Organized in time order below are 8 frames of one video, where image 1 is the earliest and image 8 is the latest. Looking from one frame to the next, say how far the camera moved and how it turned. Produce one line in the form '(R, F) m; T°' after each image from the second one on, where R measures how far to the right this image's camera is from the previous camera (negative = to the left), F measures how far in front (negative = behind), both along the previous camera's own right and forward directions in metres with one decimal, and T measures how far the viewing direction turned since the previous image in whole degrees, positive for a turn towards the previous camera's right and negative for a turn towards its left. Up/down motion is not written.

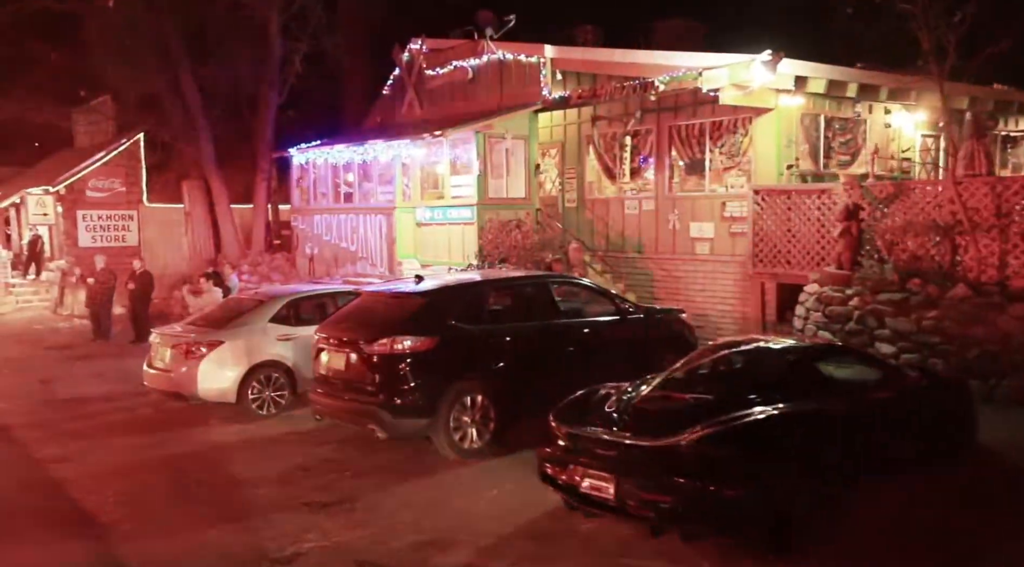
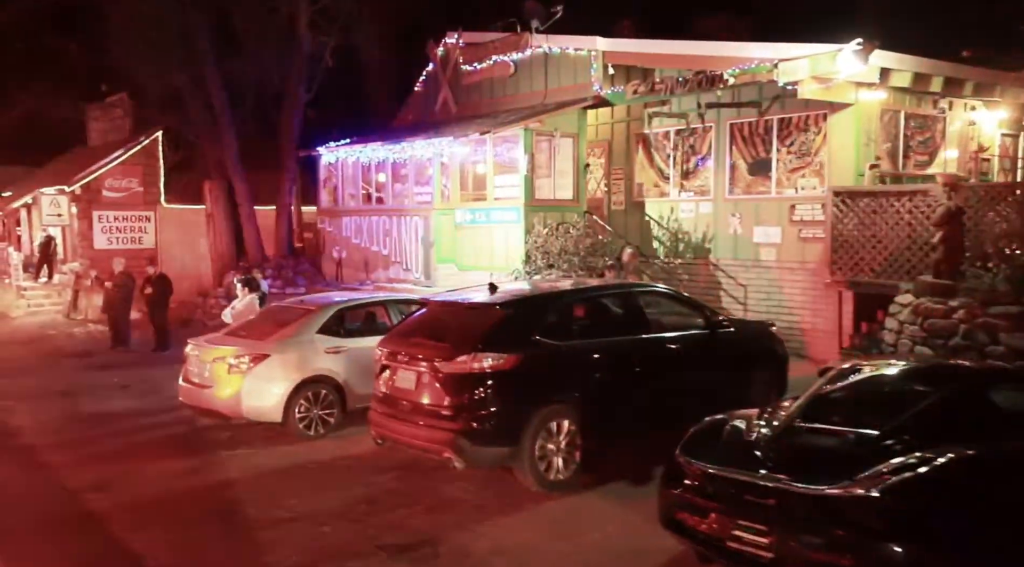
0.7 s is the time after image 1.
(-0.7, +0.9) m; 0°
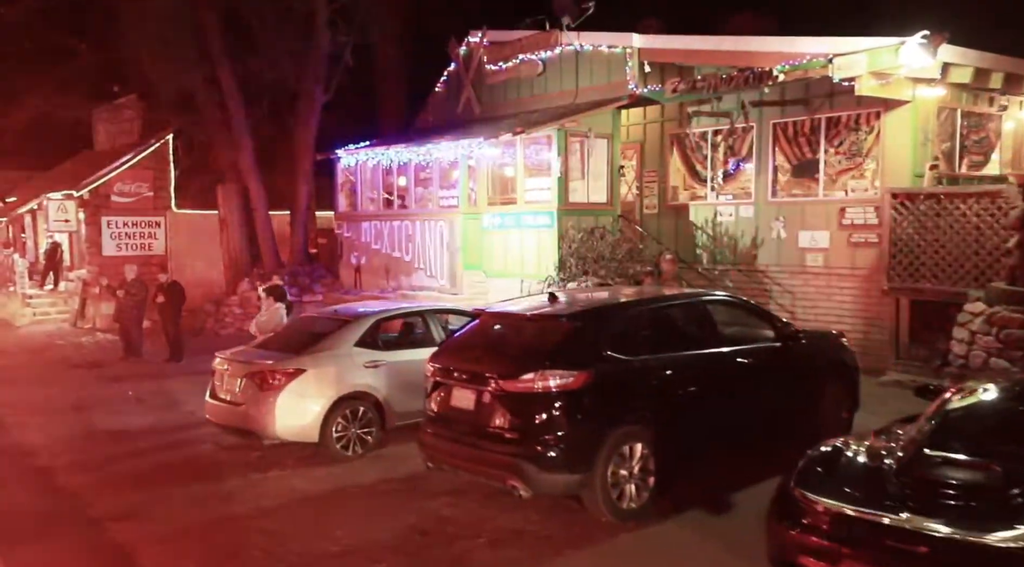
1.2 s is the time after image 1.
(-0.5, +0.6) m; 0°
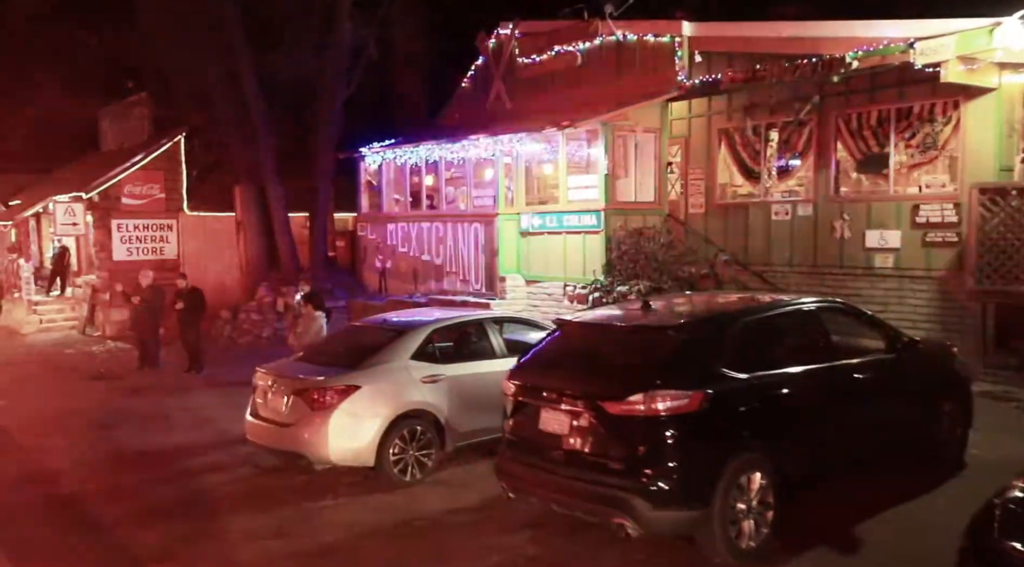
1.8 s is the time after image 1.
(-0.7, +0.8) m; 0°
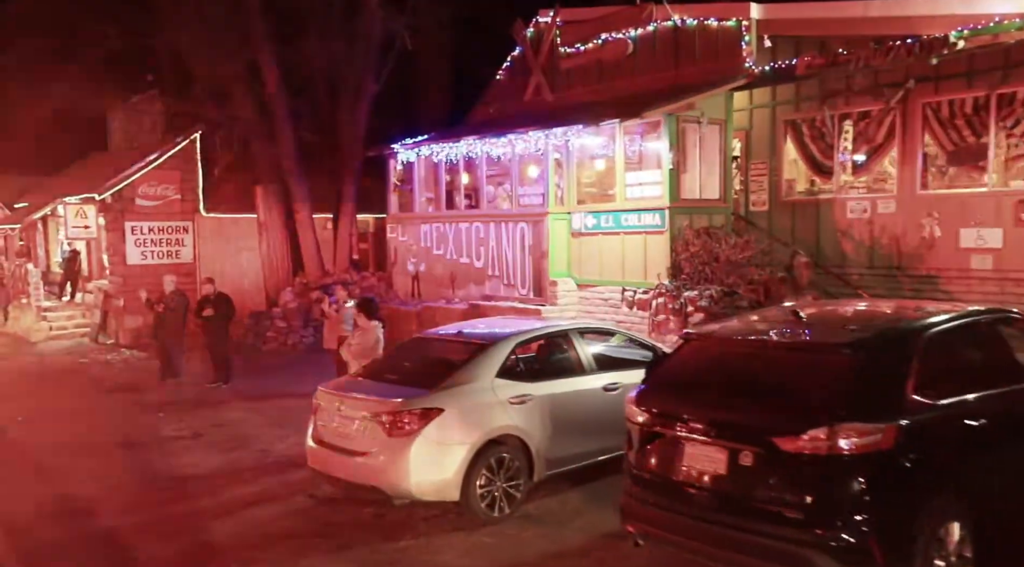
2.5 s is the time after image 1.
(-0.8, +1.0) m; 0°
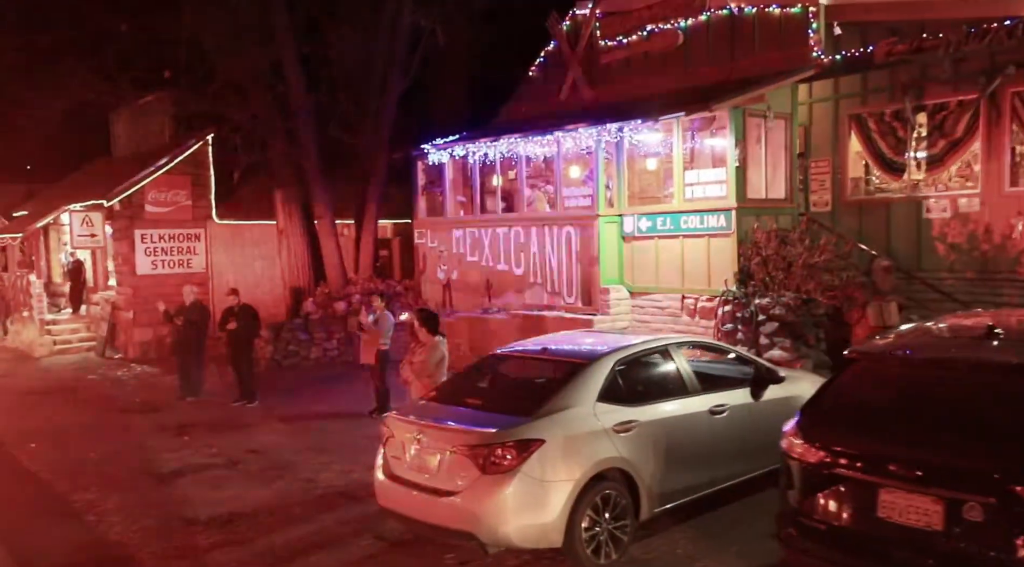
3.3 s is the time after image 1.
(-0.8, +0.9) m; 0°
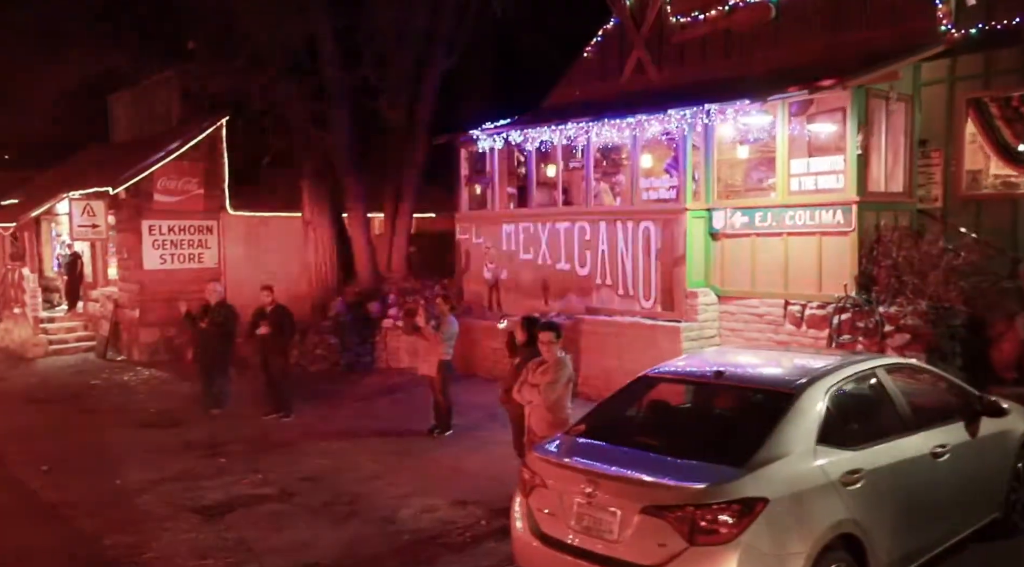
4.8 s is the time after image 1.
(-1.2, +1.4) m; +1°
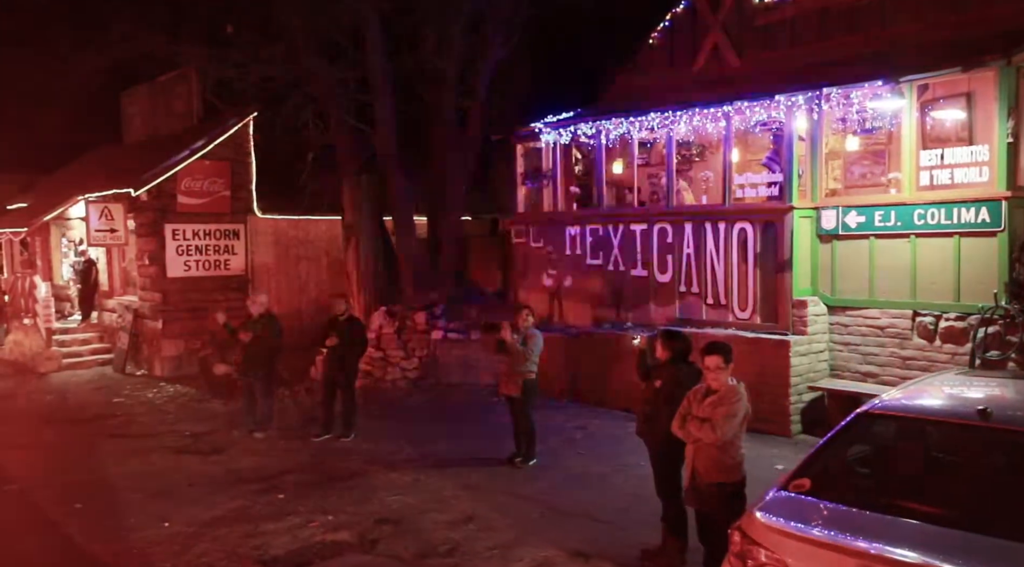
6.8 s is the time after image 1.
(-1.0, +1.2) m; 0°
